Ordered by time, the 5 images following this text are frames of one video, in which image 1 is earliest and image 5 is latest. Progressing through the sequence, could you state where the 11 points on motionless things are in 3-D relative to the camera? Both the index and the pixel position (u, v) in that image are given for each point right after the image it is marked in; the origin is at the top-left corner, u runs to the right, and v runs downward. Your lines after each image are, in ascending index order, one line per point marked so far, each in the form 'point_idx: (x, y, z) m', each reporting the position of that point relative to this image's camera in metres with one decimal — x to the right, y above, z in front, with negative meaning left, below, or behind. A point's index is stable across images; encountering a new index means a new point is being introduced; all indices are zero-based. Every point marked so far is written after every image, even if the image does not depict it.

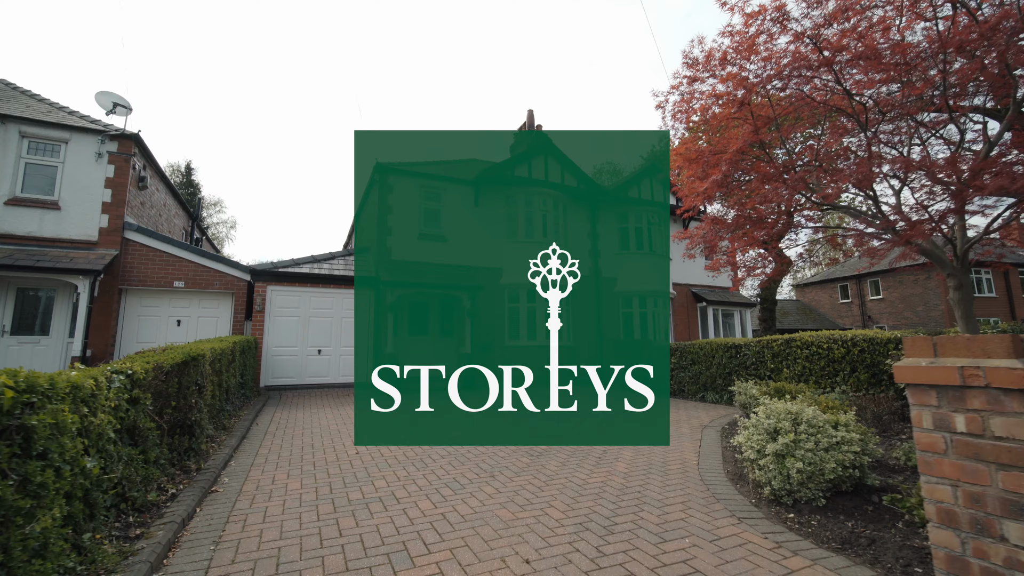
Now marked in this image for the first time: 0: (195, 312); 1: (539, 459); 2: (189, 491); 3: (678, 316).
0: (-8.2, -0.6, +11.9) m
1: (+0.3, -2.0, +5.4) m
2: (-2.8, -1.8, +3.9) m
3: (+6.5, -1.1, +17.7) m
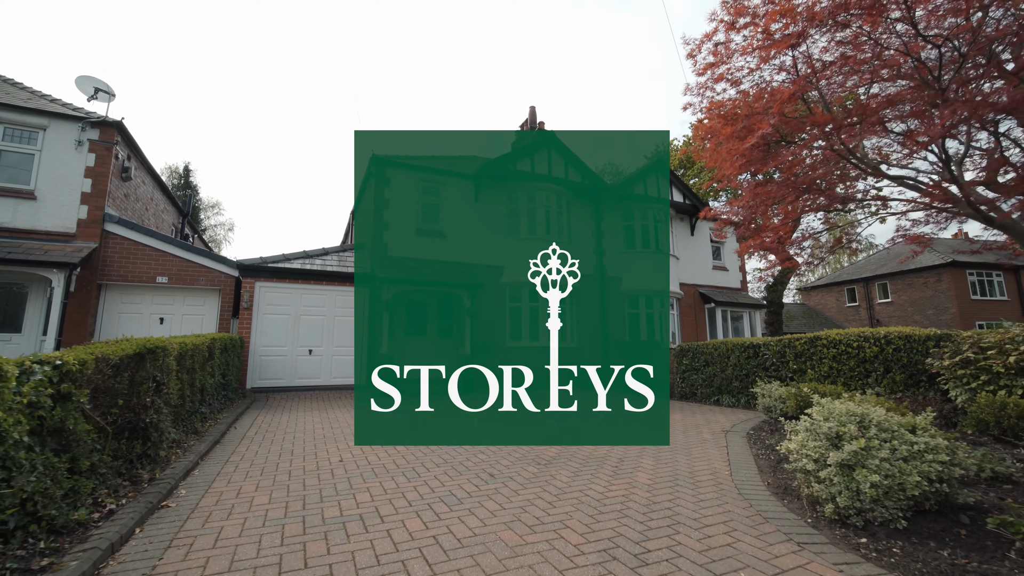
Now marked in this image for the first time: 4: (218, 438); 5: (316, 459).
0: (-8.2, -0.5, +11.2) m
1: (+0.4, -1.9, +4.7) m
2: (-2.7, -1.6, +3.3) m
3: (+6.5, -1.1, +17.1) m
4: (-3.8, -1.9, +5.8) m
5: (-2.2, -1.9, +5.1) m
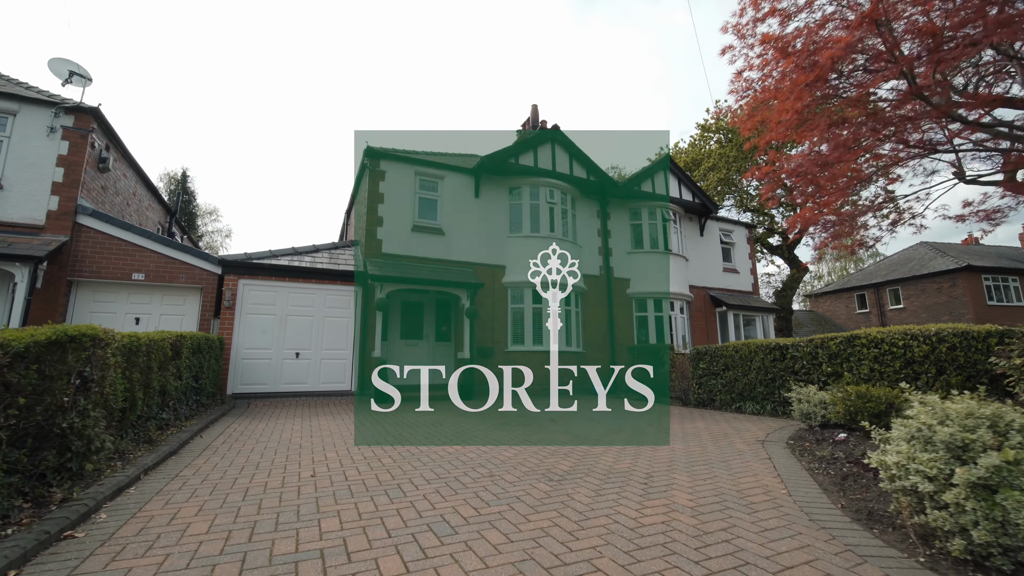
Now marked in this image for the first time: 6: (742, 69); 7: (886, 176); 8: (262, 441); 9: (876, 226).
0: (-8.1, -0.5, +10.4) m
1: (+0.4, -1.7, +3.9) m
2: (-2.7, -1.4, +2.5) m
3: (+6.6, -1.2, +16.2) m
4: (-3.7, -1.8, +5.0) m
5: (-2.1, -1.7, +4.3) m
6: (+2.8, +2.6, +5.4) m
7: (+4.2, +1.3, +5.2) m
8: (-3.2, -2.0, +5.8) m
9: (+4.4, +0.8, +5.5) m
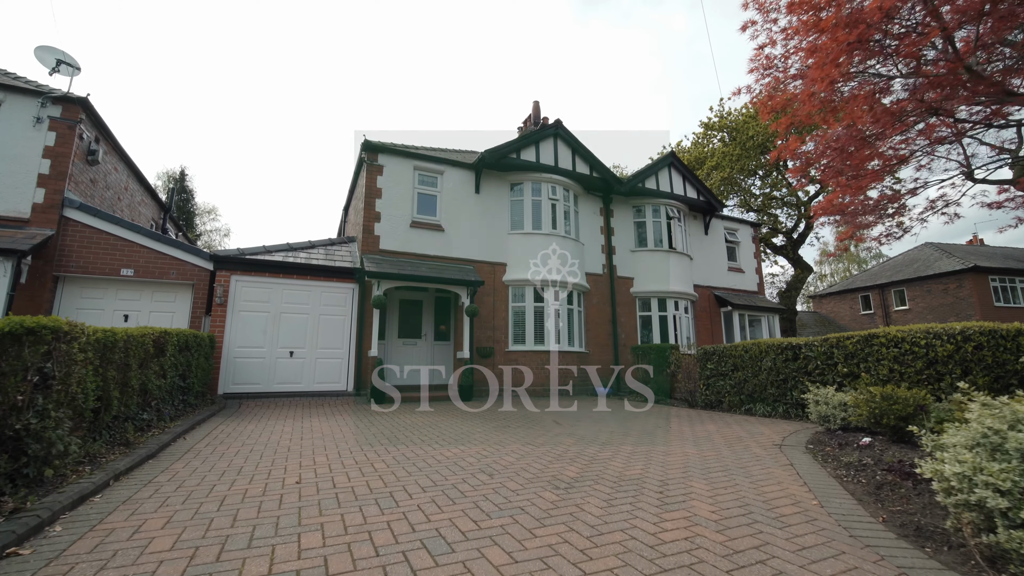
0: (-8.1, -0.4, +10.1) m
1: (+0.5, -1.6, +3.6) m
2: (-2.7, -1.3, +2.1) m
3: (+6.6, -1.1, +15.9) m
4: (-3.7, -1.7, +4.7) m
5: (-2.1, -1.6, +3.9) m
6: (+2.8, +2.7, +5.1) m
7: (+4.3, +1.3, +4.8) m
8: (-3.2, -1.9, +5.5) m
9: (+4.4, +0.8, +5.2) m
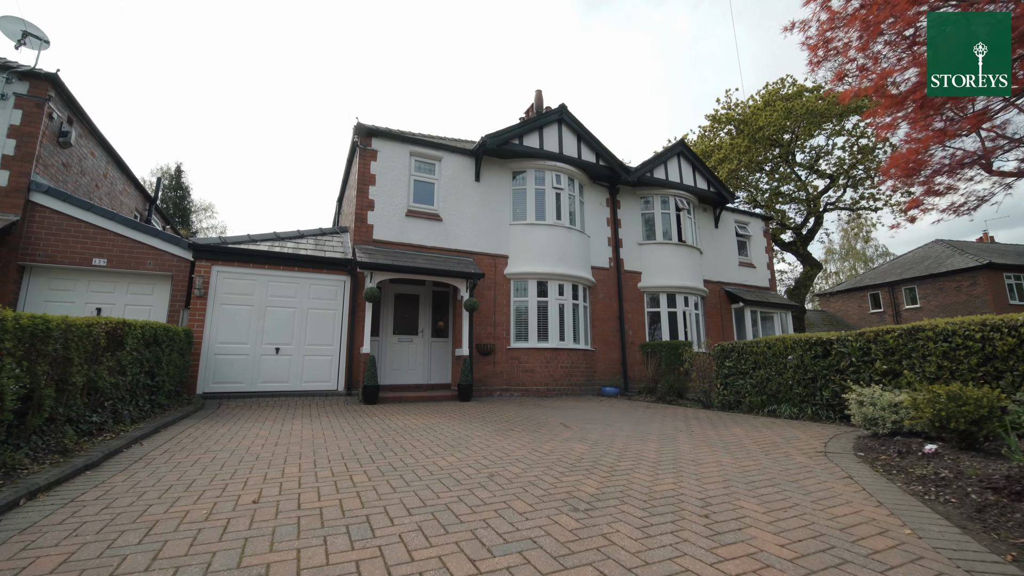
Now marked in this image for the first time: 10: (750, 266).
0: (-8.0, -0.2, +9.4) m
1: (+0.5, -1.4, +2.9) m
2: (-2.6, -1.1, +1.4) m
3: (+6.7, -1.0, +15.2) m
4: (-3.6, -1.5, +4.0) m
5: (-2.1, -1.5, +3.2) m
6: (+2.9, +2.9, +4.4) m
7: (+4.3, +1.5, +4.1) m
8: (-3.1, -1.7, +4.8) m
9: (+4.5, +1.0, +4.5) m
10: (+8.8, +0.8, +16.9) m
